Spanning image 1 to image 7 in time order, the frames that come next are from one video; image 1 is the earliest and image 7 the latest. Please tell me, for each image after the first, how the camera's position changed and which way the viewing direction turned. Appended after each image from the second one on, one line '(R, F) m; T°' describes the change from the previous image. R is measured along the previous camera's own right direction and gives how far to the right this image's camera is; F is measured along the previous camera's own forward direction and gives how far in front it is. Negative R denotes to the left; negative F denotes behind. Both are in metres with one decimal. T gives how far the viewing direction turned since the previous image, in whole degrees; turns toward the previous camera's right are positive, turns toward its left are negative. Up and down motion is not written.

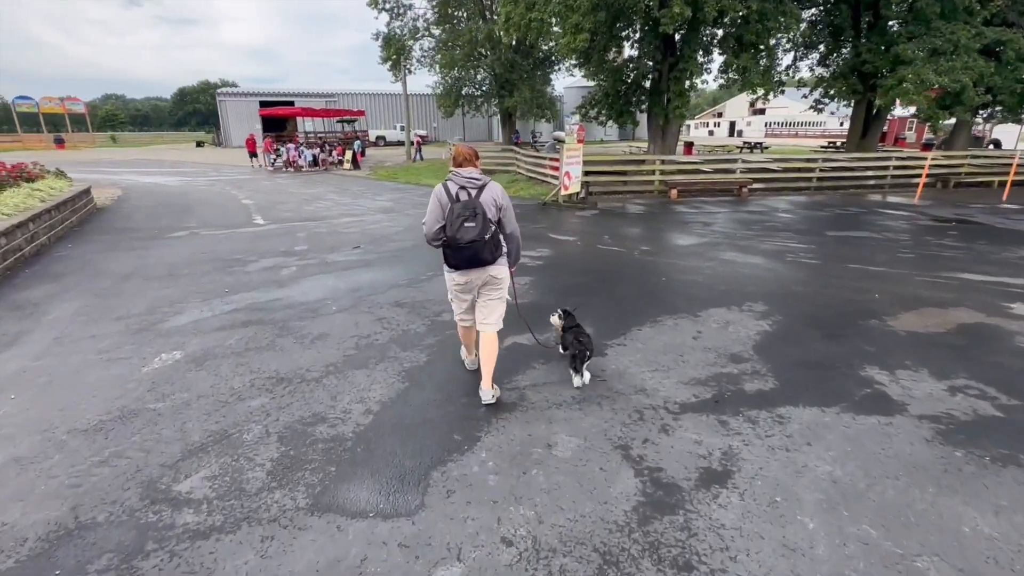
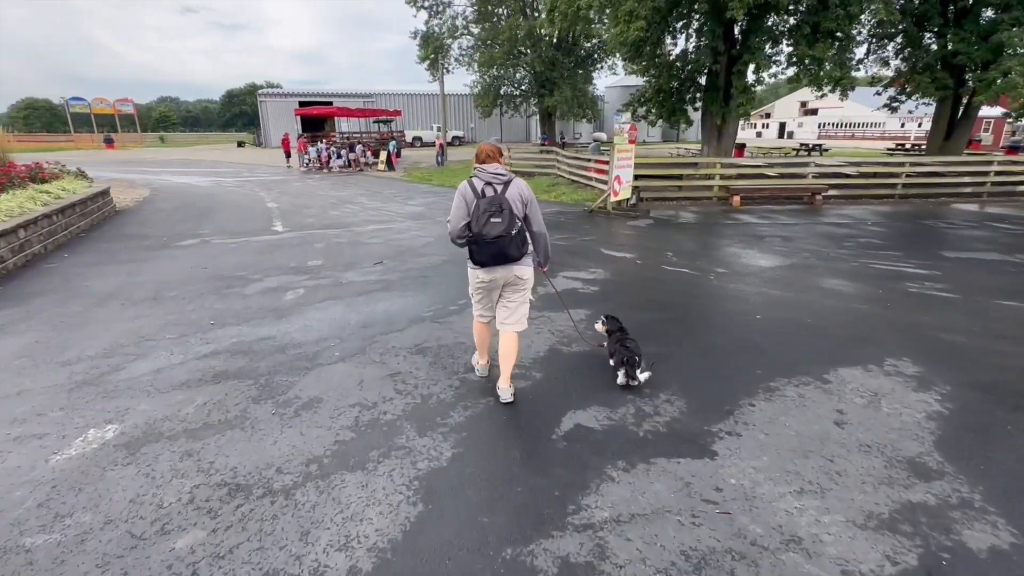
(-0.2, +1.3) m; -4°
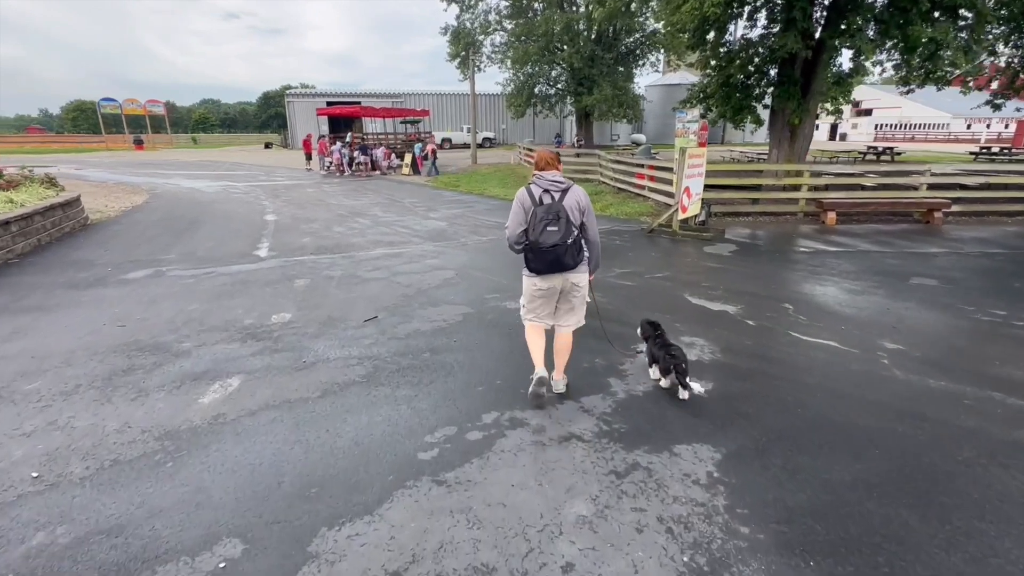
(-0.2, +2.3) m; -3°
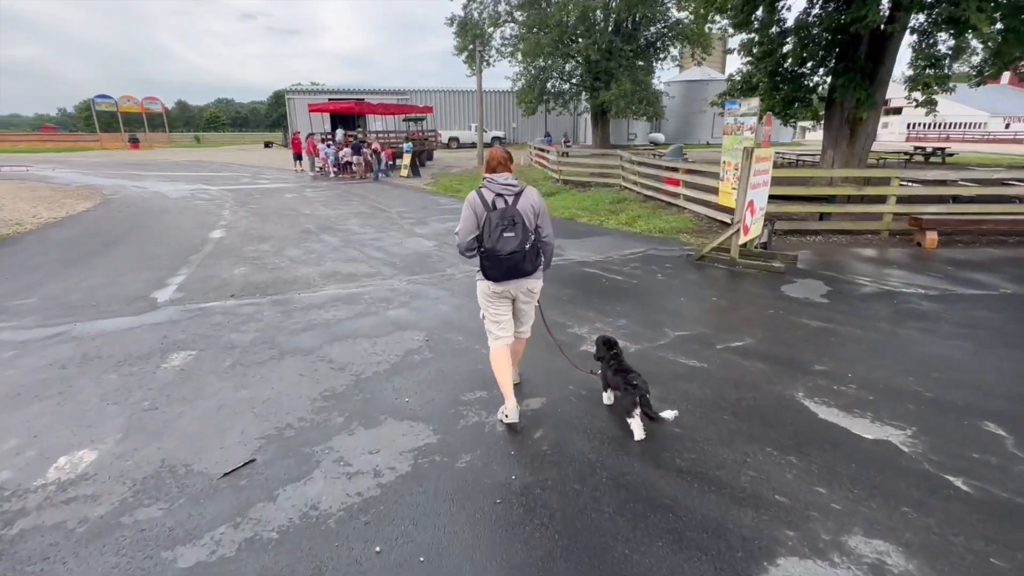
(+0.1, +2.4) m; -1°
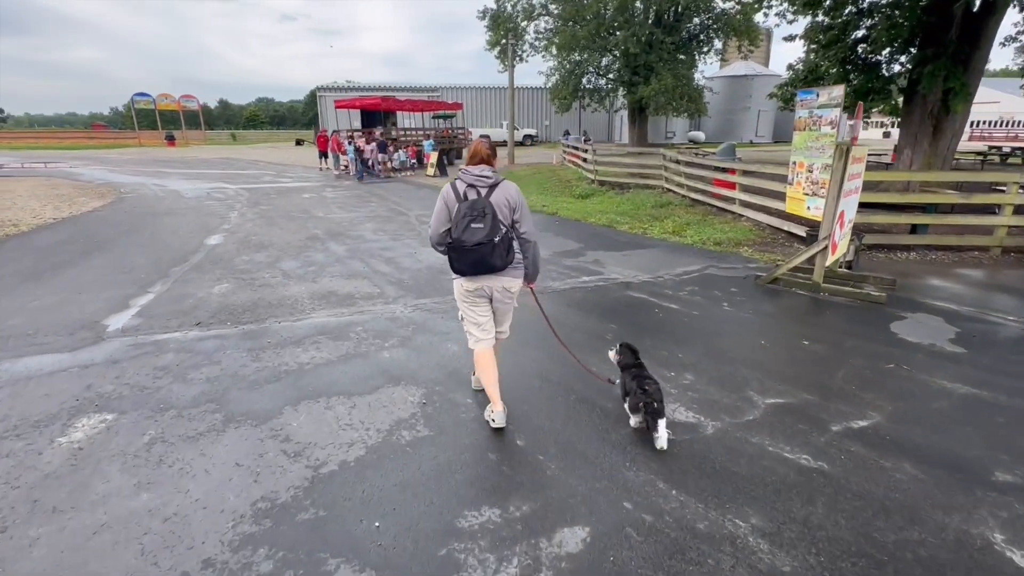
(0.0, +1.2) m; -3°
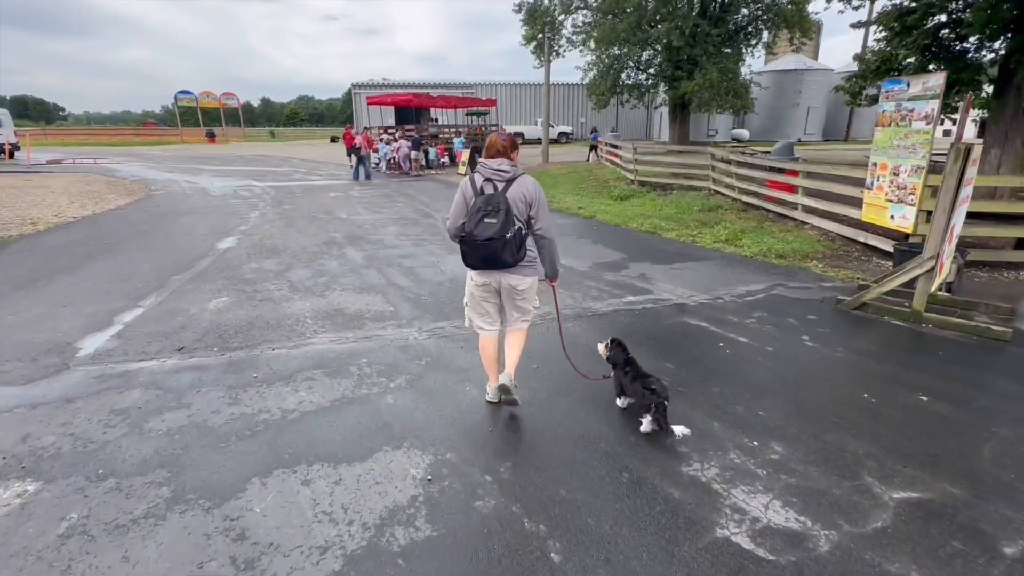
(0.0, +0.8) m; -4°
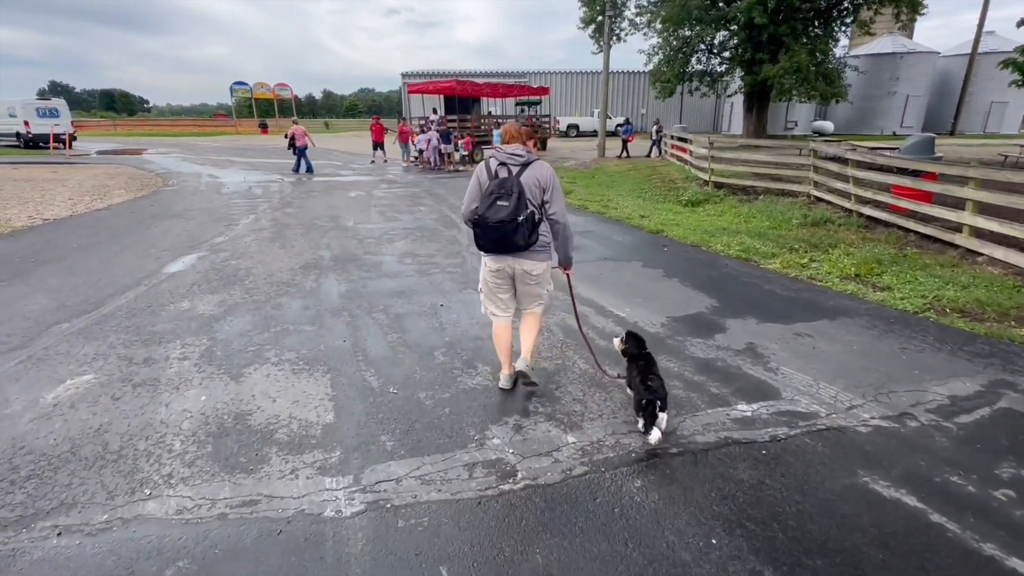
(+0.1, +2.2) m; -6°
